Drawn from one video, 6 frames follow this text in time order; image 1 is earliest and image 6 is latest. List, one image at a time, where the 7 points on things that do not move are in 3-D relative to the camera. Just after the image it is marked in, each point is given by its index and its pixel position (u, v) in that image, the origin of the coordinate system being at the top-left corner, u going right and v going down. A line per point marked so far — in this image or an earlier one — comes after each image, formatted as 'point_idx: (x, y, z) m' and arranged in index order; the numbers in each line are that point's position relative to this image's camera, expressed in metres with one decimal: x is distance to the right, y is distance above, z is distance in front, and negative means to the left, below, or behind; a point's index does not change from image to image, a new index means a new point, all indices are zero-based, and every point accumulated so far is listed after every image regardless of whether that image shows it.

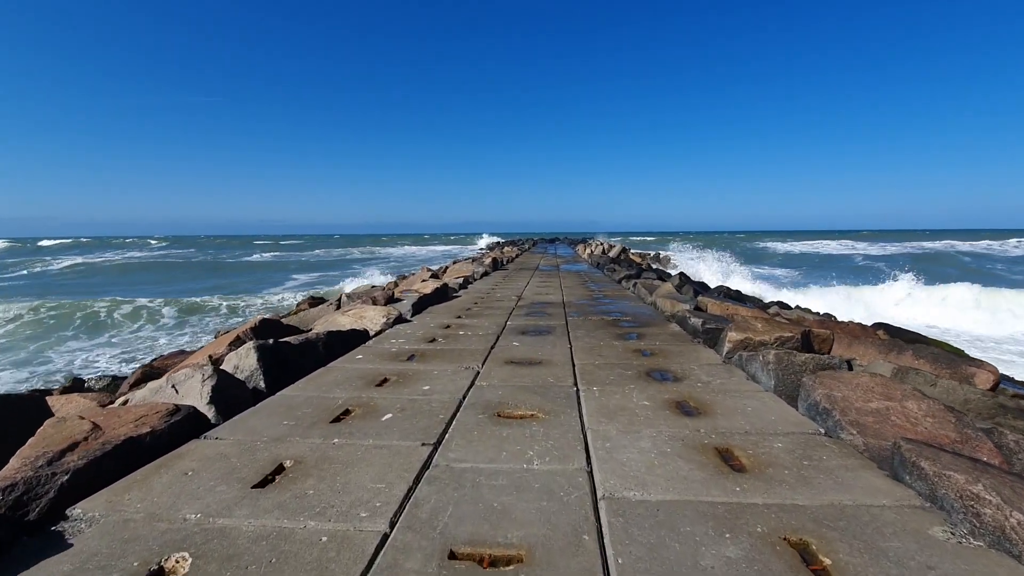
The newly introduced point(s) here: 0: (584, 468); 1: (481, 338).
0: (+0.3, -0.8, +2.3) m
1: (-0.3, -0.5, +5.3) m
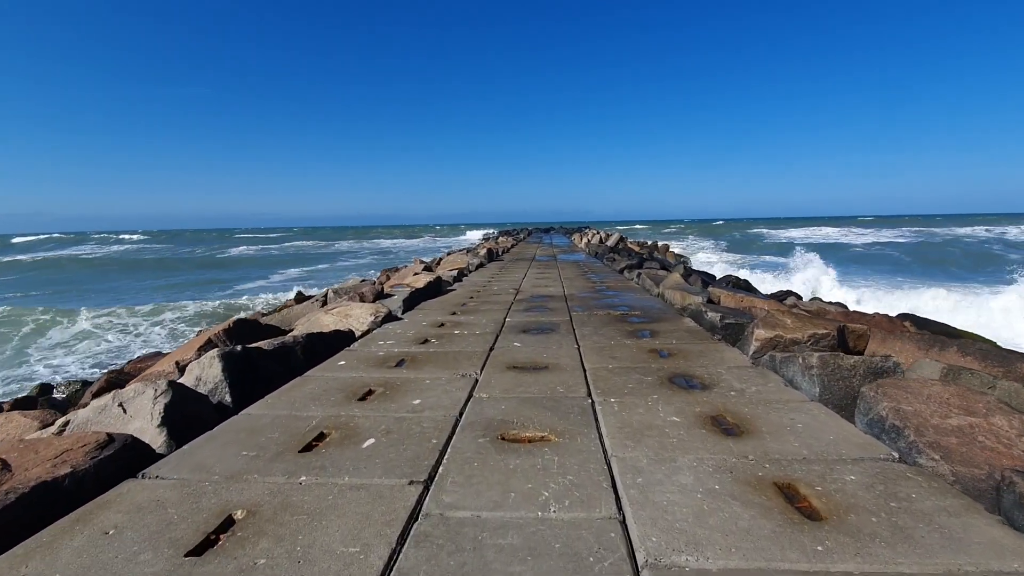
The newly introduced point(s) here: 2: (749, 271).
0: (+0.4, -0.8, +1.8) m
1: (-0.3, -0.5, +4.8) m
2: (+7.7, +0.5, +17.3) m
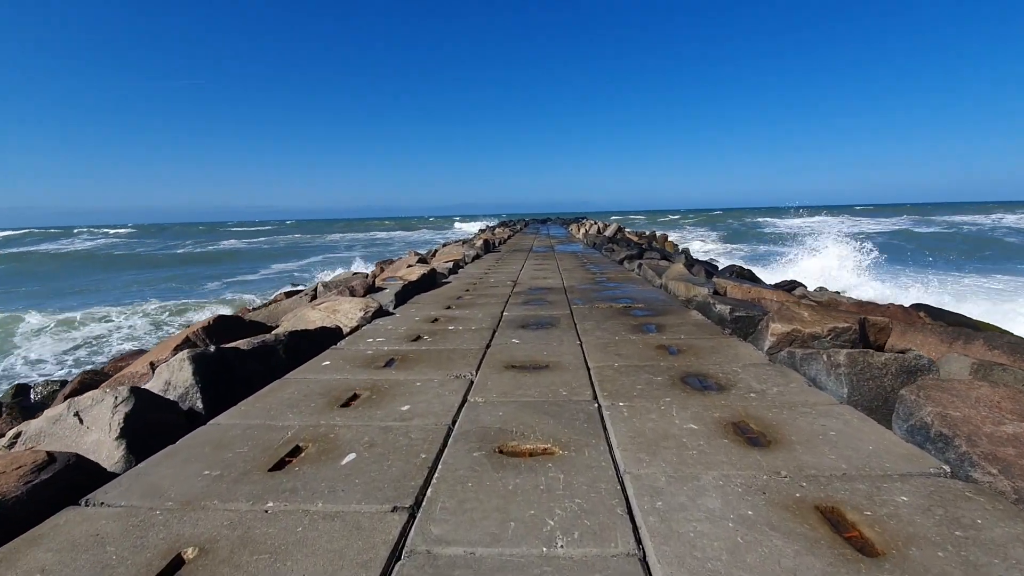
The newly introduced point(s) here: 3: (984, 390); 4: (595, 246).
0: (+0.4, -0.8, +1.5) m
1: (-0.3, -0.4, +4.5) m
2: (+7.6, +0.9, +17.0) m
3: (+2.2, -0.5, +2.4) m
4: (+2.4, +1.2, +15.6) m
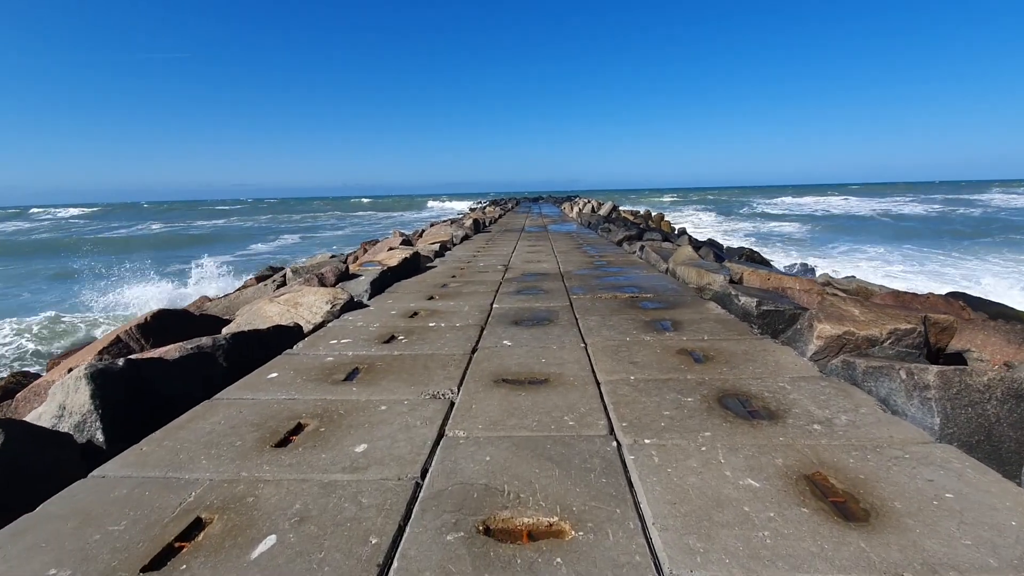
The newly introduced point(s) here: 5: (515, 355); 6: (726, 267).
0: (+0.3, -0.8, +0.9) m
1: (-0.4, -0.3, +3.8) m
2: (+7.4, +1.4, +16.4) m
3: (+2.1, -0.5, +1.8) m
4: (+2.2, +1.7, +14.8) m
5: (0.0, -0.4, +3.3) m
6: (+2.5, +0.2, +6.2) m
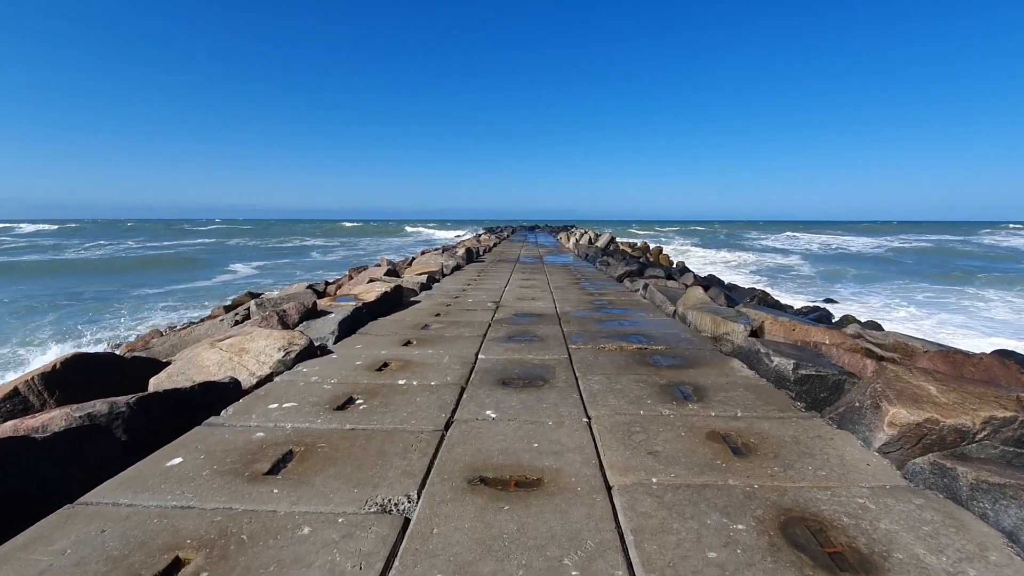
0: (+0.3, -1.0, +0.1) m
1: (-0.5, -0.6, +3.1) m
2: (+7.2, +0.3, +15.8) m
3: (+2.1, -0.8, +1.0) m
4: (+2.0, +0.8, +14.2) m
5: (-0.1, -0.7, +2.5) m
6: (+2.4, -0.3, +5.5) m
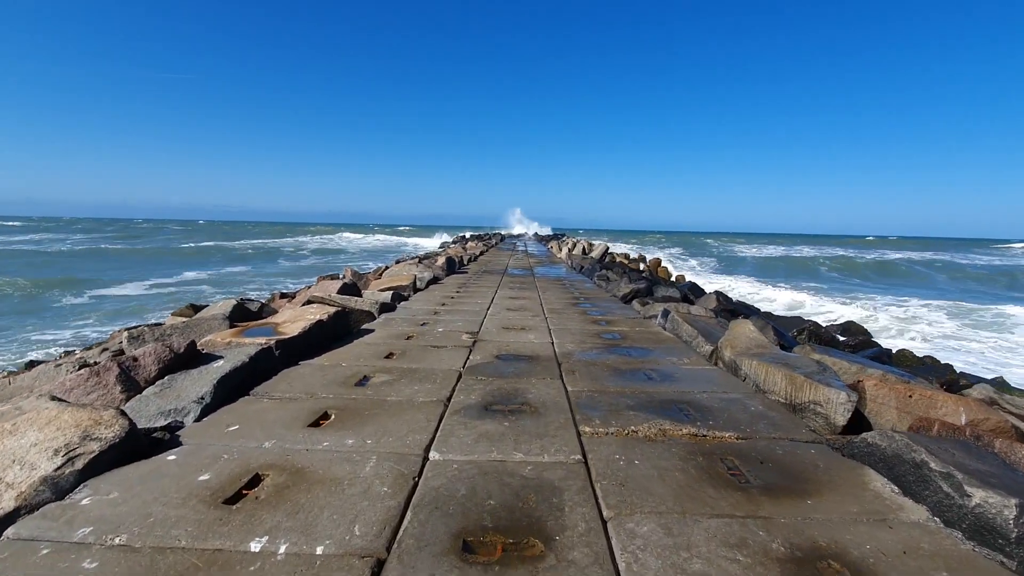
0: (+0.2, -1.2, -1.6) m
1: (-0.6, -0.9, +1.4) m
2: (+6.8, -0.3, +14.3) m
3: (+2.0, -1.0, -0.6) m
4: (+1.7, +0.4, +12.6) m
5: (-0.1, -0.9, +0.8) m
6: (+2.3, -0.6, +3.9) m
